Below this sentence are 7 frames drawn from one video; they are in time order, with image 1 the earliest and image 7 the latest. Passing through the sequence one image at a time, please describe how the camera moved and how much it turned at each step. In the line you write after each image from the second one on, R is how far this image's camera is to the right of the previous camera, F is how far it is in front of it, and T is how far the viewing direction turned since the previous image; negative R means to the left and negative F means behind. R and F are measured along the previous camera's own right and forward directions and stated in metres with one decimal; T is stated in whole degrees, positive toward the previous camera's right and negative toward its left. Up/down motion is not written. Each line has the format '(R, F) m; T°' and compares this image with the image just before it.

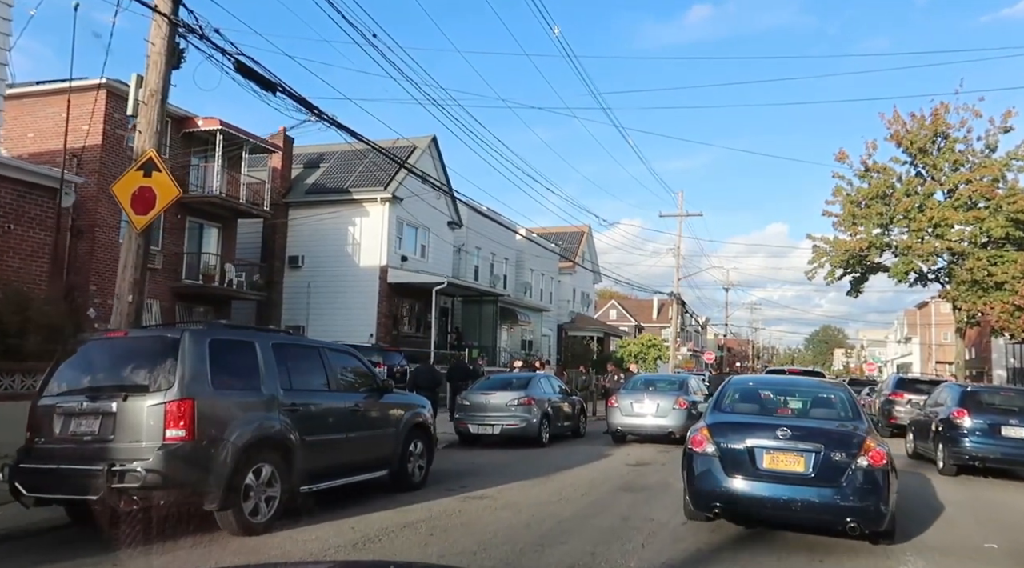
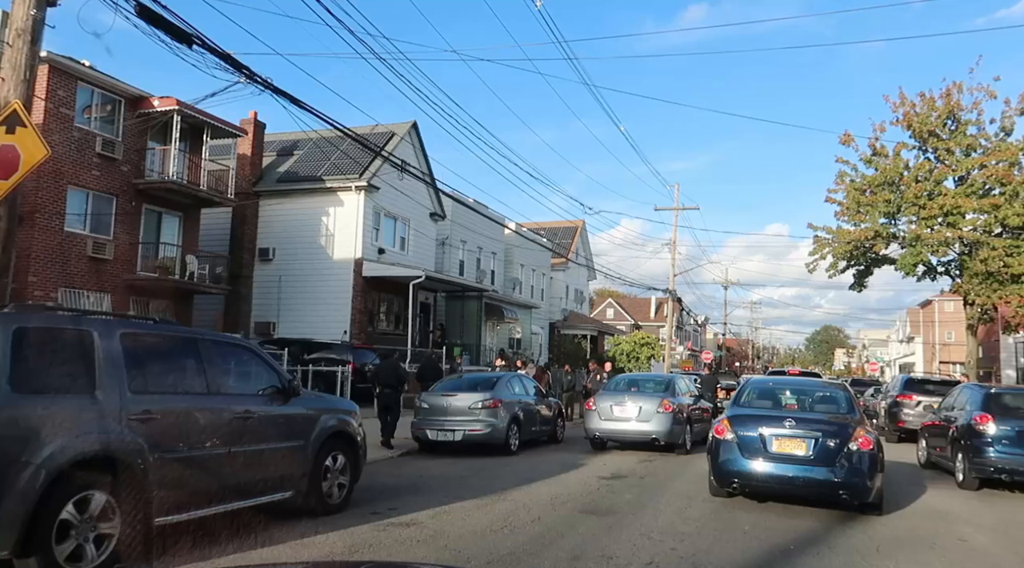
(+0.6, +1.6) m; 0°
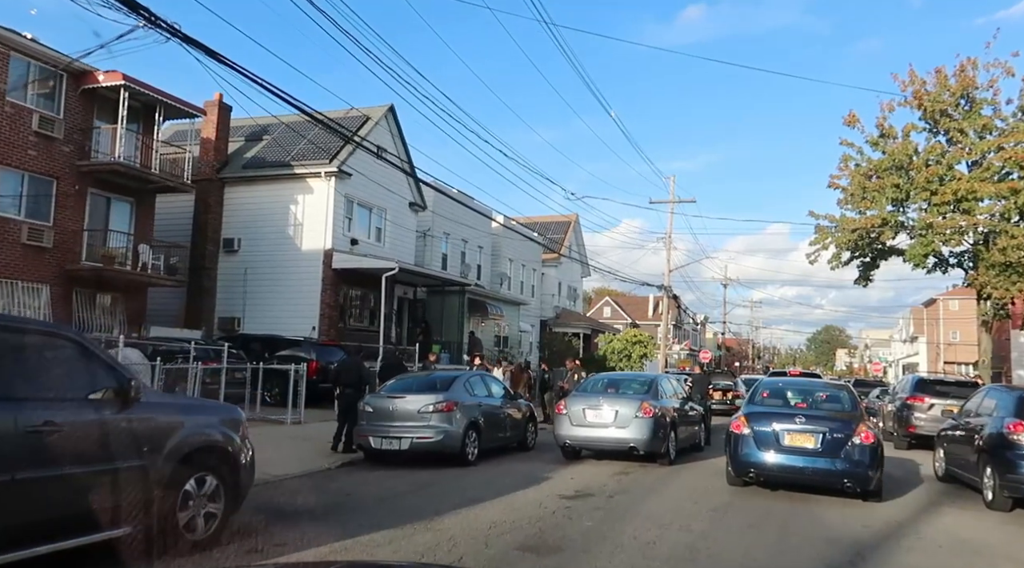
(+0.6, +1.7) m; 0°
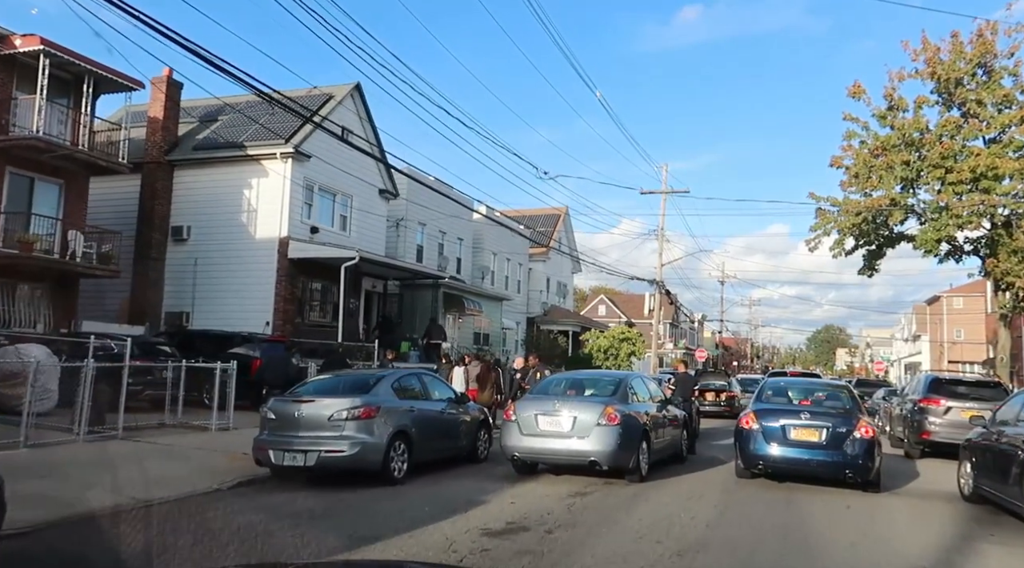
(+0.8, +2.1) m; 0°
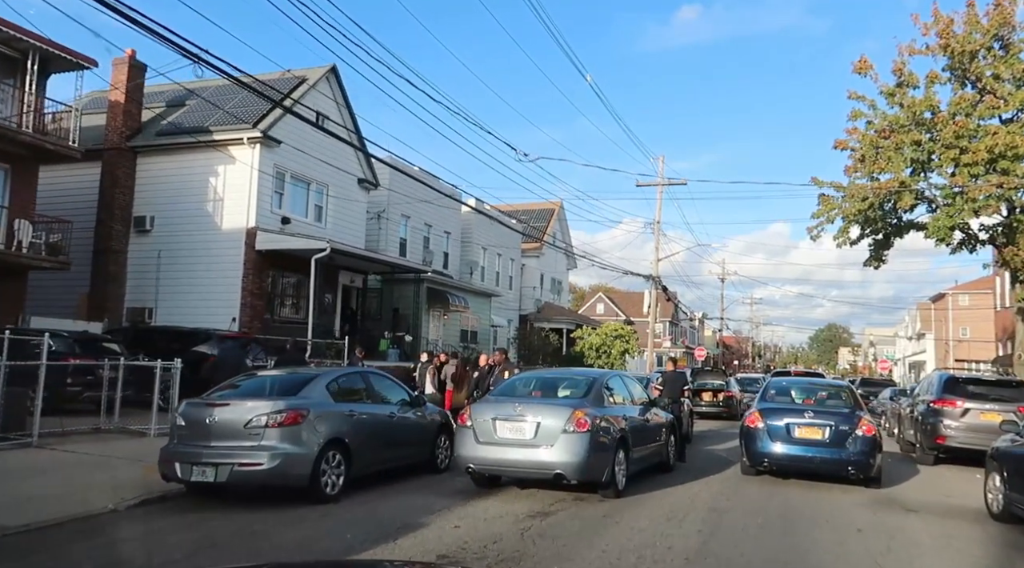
(+0.5, +1.4) m; 0°
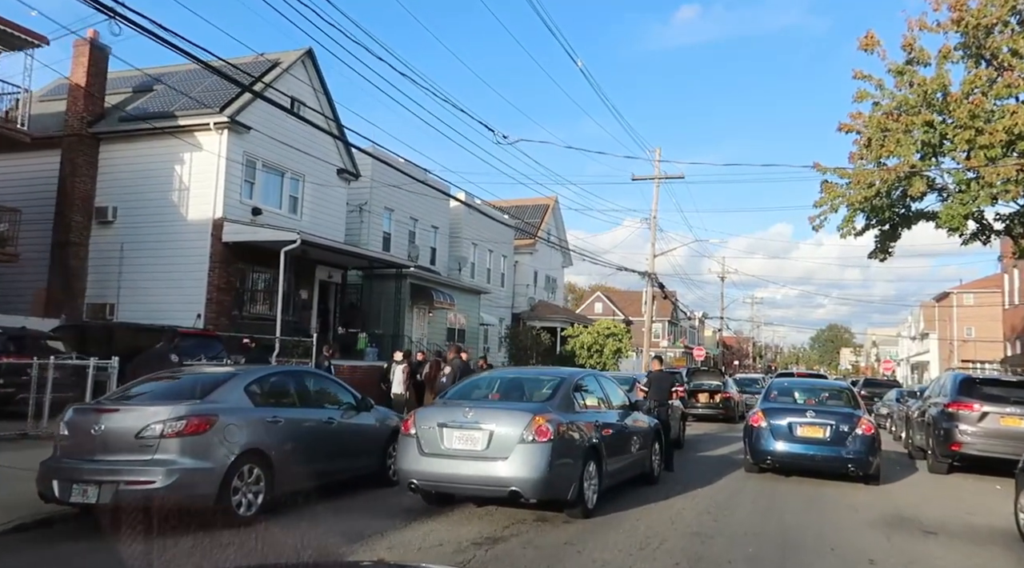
(+0.5, +1.3) m; 0°
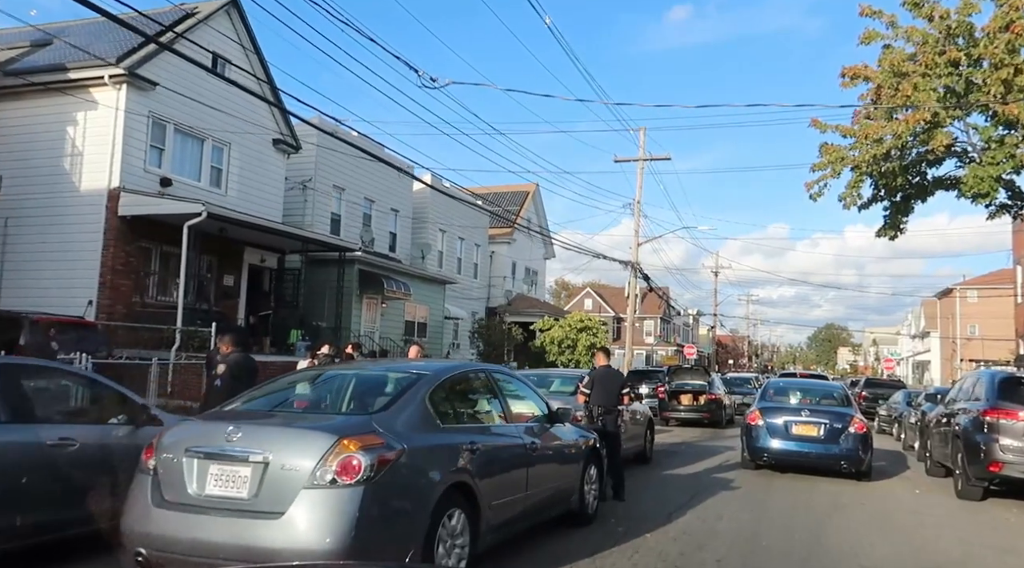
(+1.1, +2.9) m; 0°
